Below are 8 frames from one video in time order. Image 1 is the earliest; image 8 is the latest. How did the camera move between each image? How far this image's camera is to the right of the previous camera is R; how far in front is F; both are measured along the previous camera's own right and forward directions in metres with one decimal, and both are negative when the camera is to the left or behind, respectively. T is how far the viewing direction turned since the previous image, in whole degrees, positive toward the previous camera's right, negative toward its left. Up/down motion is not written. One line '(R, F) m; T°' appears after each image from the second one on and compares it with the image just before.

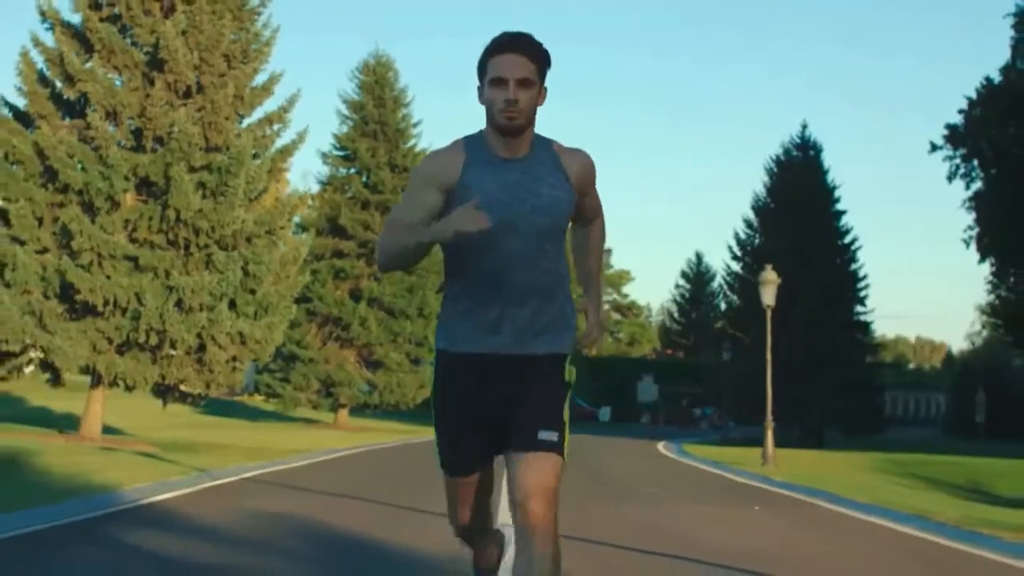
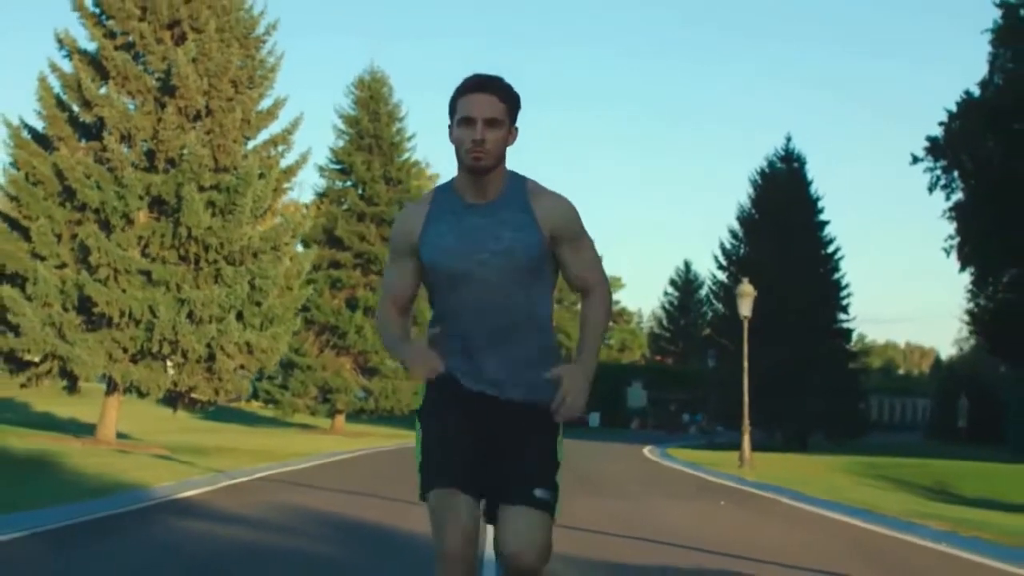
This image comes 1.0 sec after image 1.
(0.0, -1.8) m; 0°
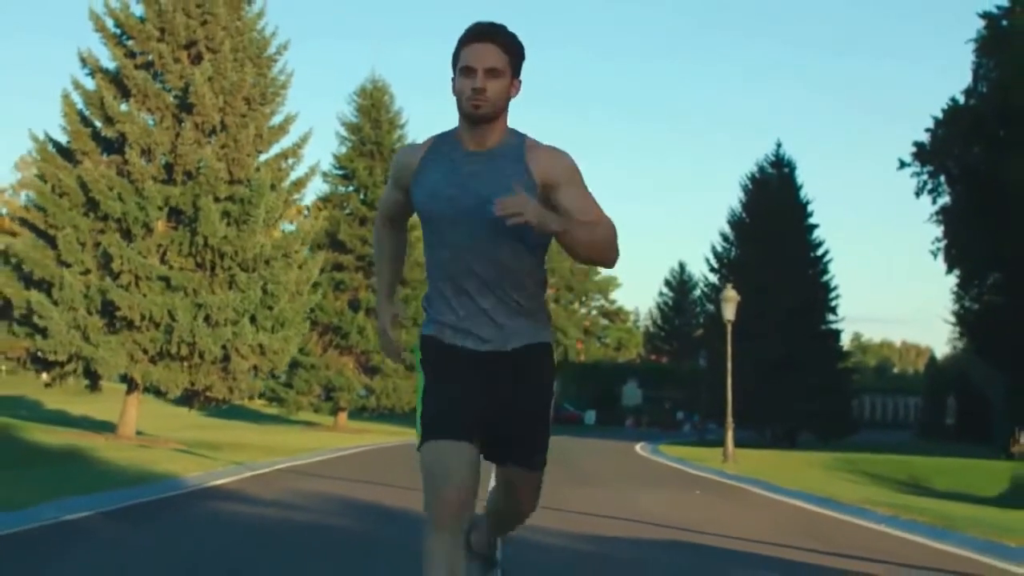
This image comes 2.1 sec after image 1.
(0.0, -1.9) m; 0°
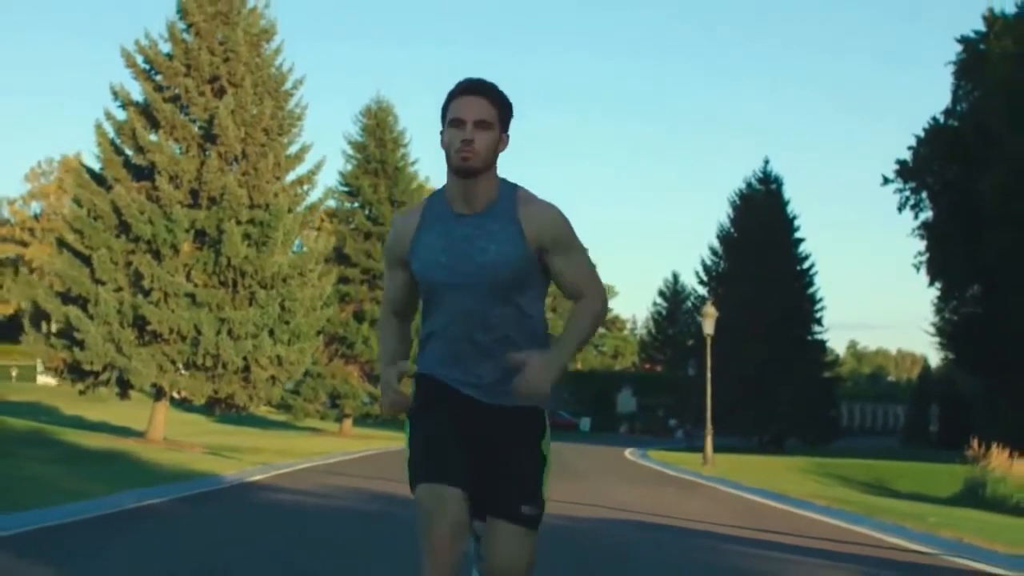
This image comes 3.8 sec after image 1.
(0.0, -2.9) m; 0°
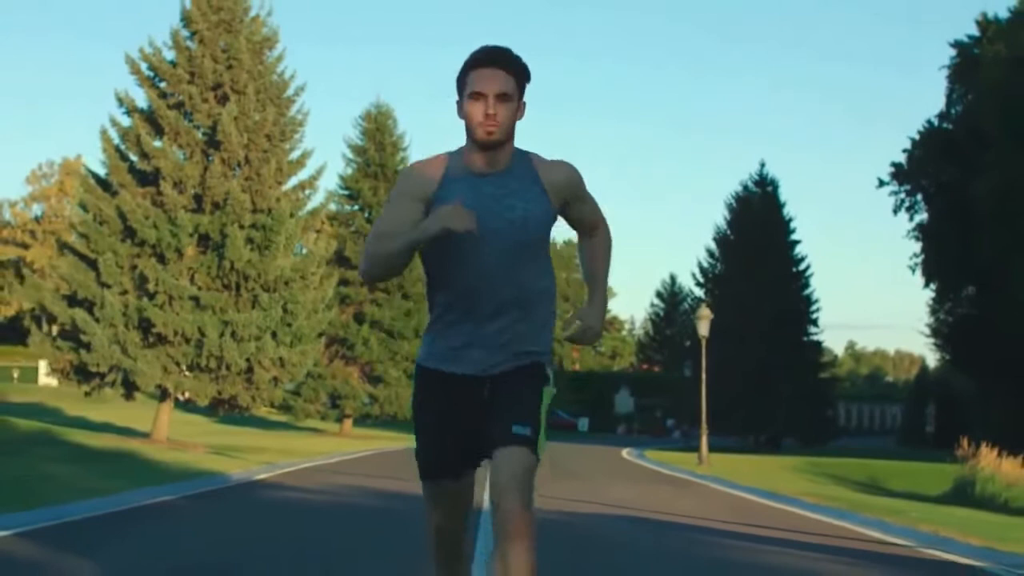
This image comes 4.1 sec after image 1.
(0.0, -0.7) m; 0°
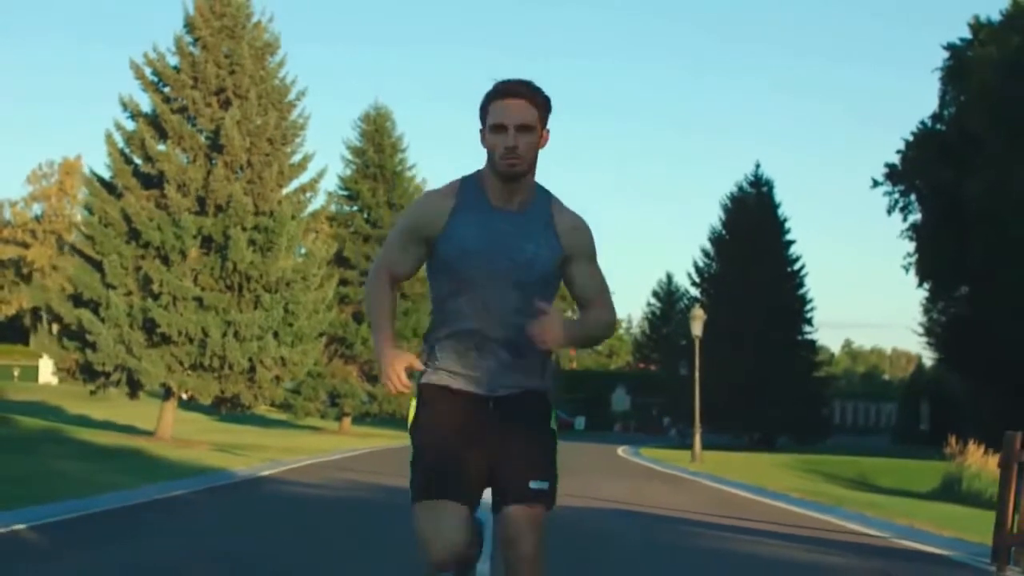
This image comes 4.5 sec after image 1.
(0.0, -0.7) m; 0°
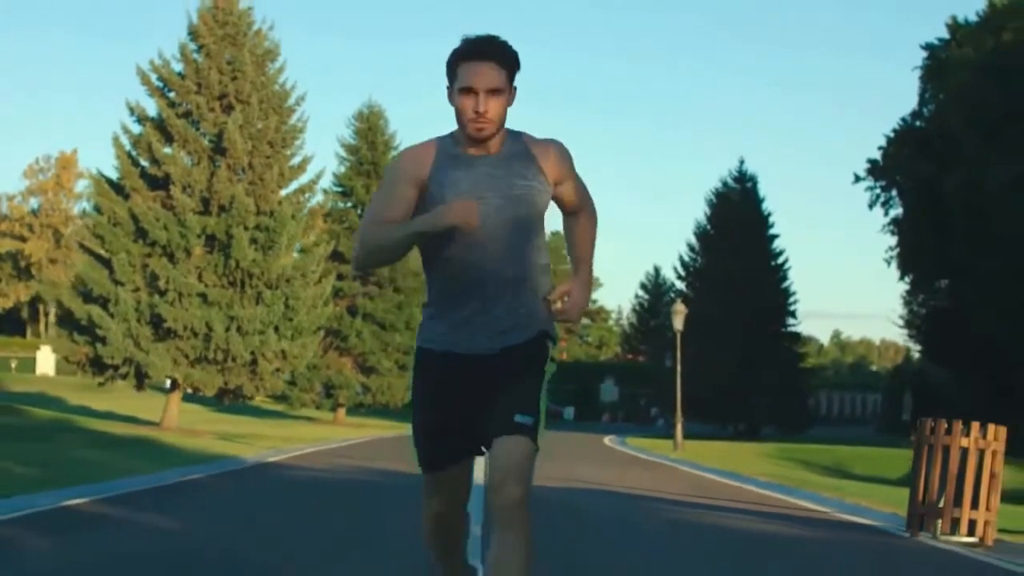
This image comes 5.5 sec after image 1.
(0.0, -1.8) m; 0°
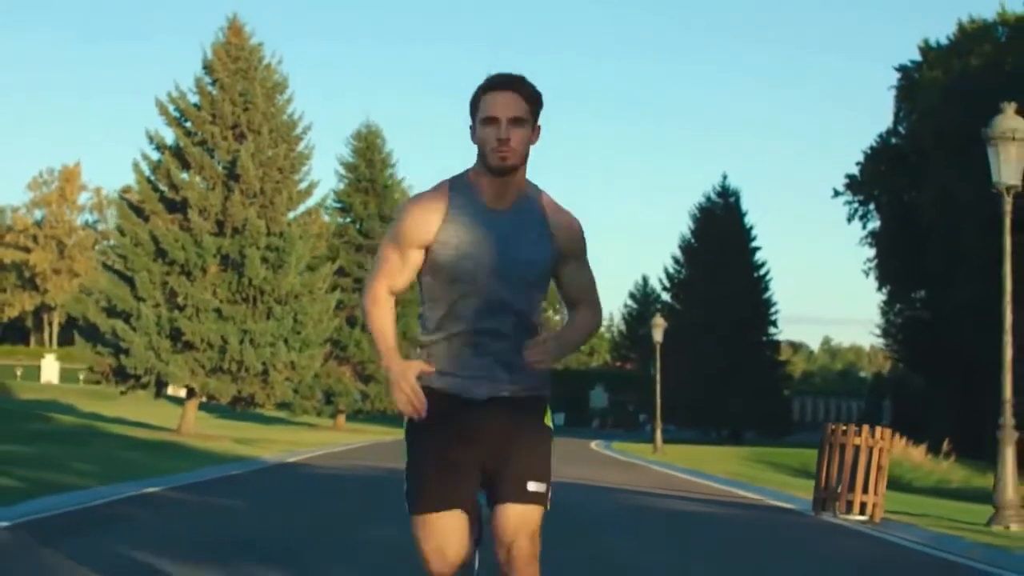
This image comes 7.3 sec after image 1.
(0.0, -3.1) m; 0°
